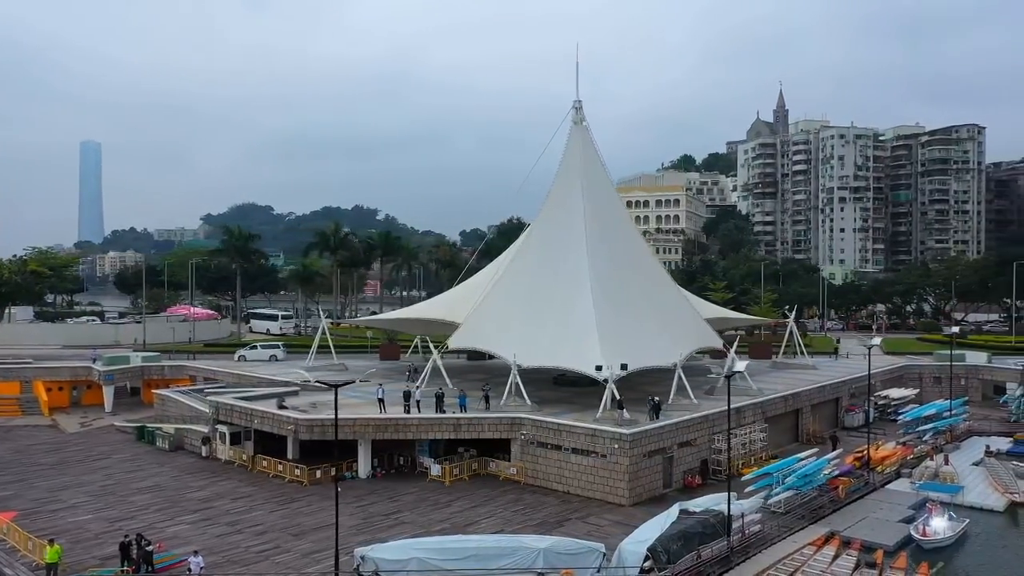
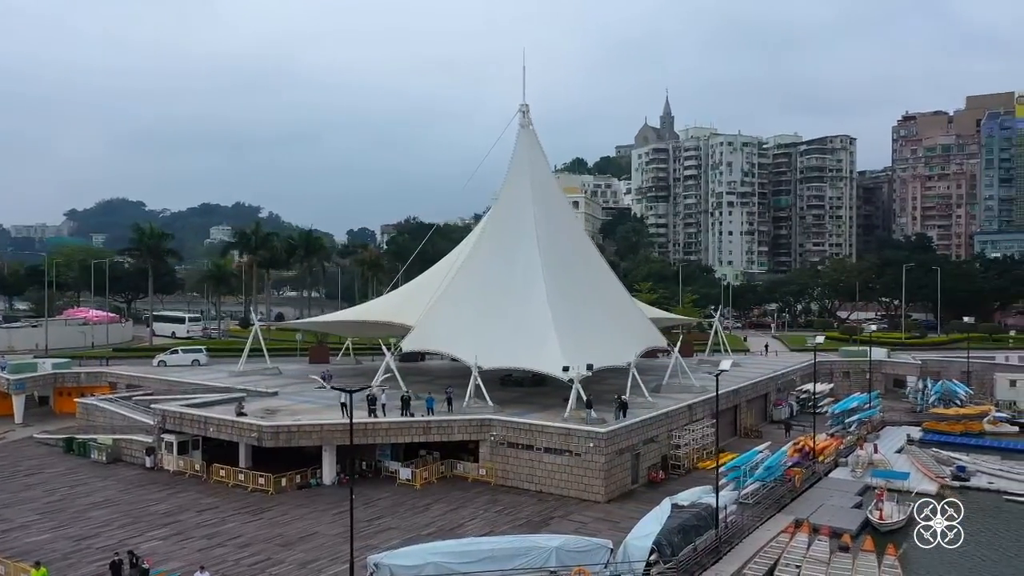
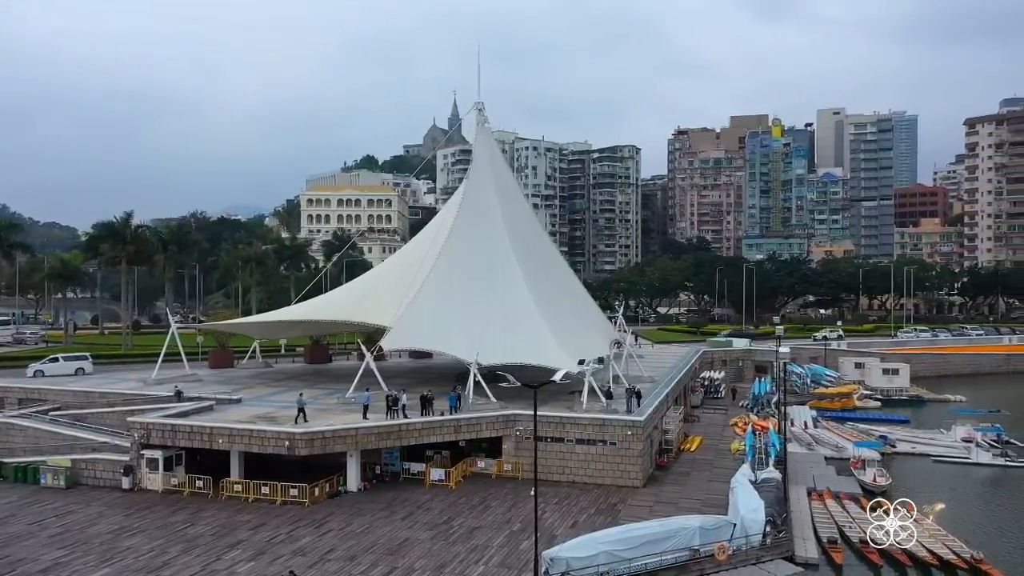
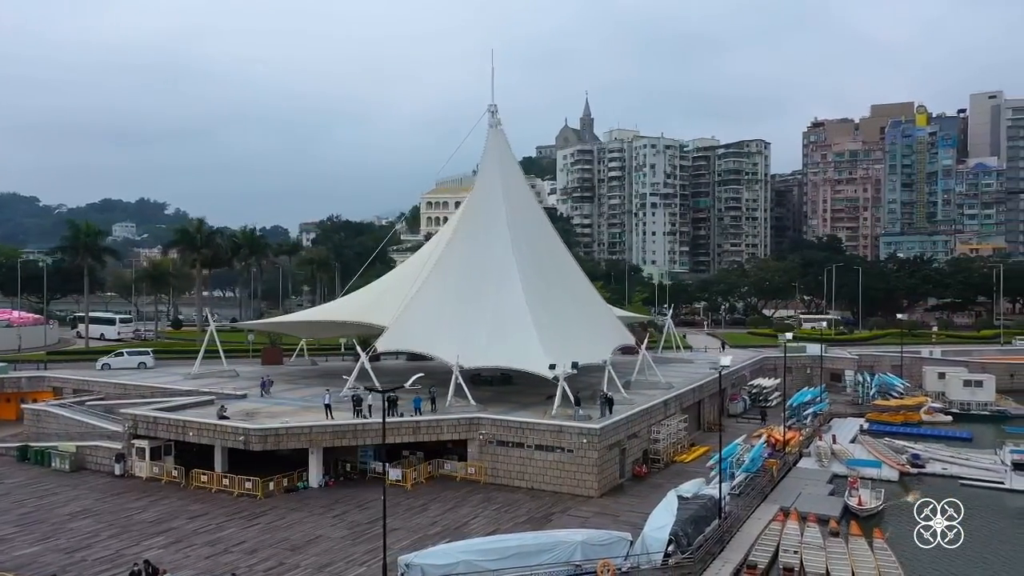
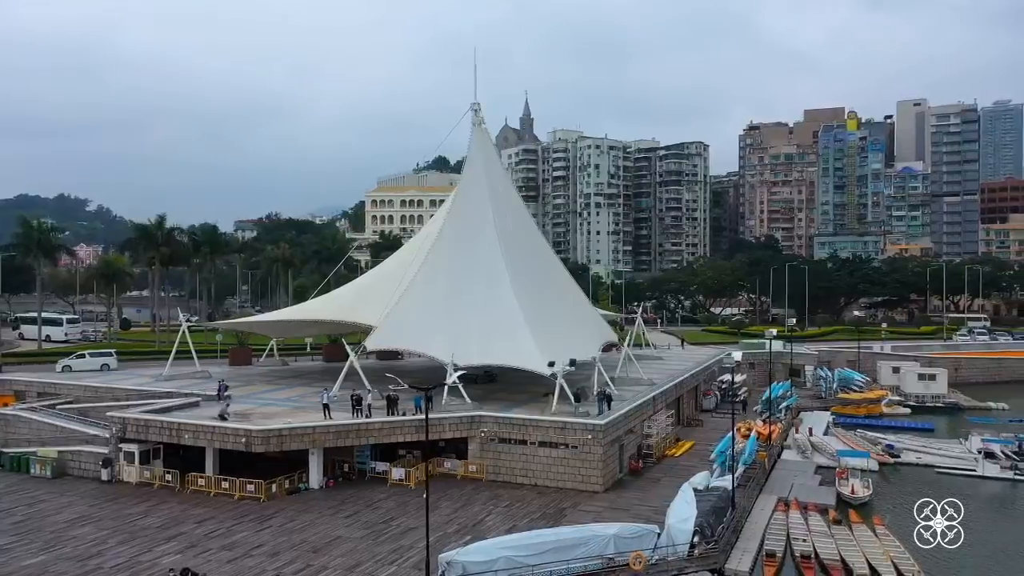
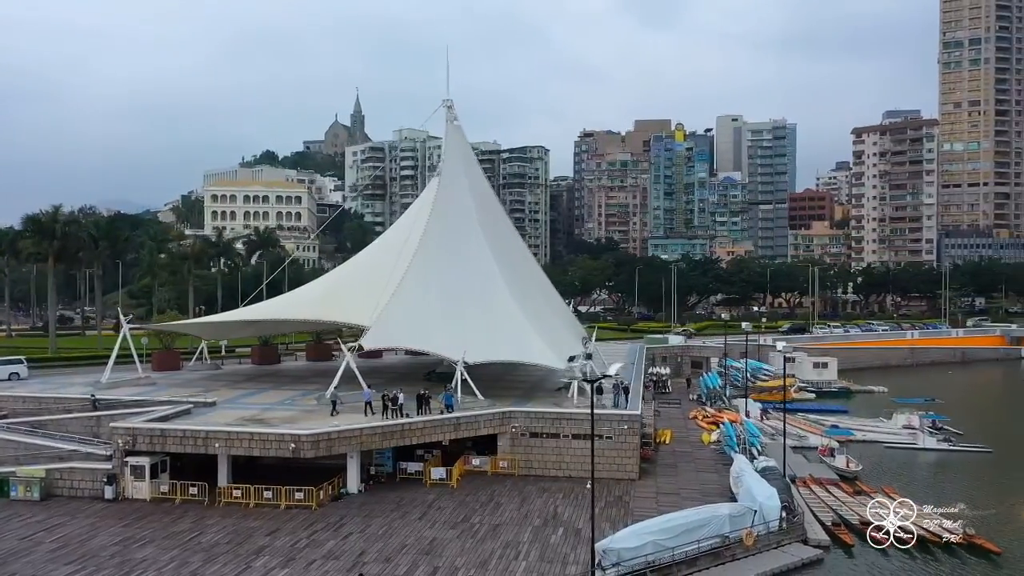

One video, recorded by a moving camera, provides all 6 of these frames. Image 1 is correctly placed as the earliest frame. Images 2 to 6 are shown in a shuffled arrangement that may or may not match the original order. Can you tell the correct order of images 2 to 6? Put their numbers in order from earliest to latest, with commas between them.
2, 4, 5, 3, 6
